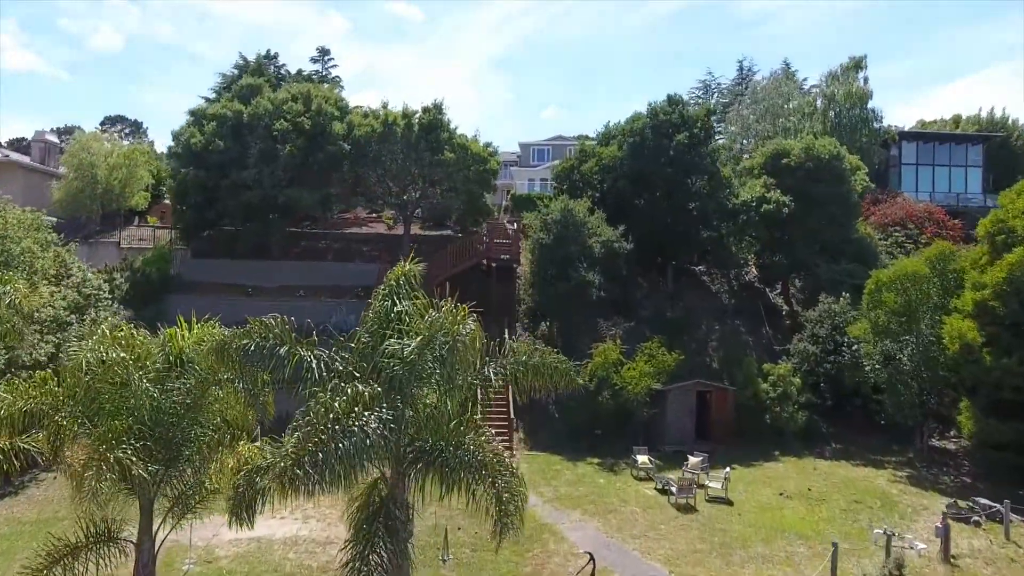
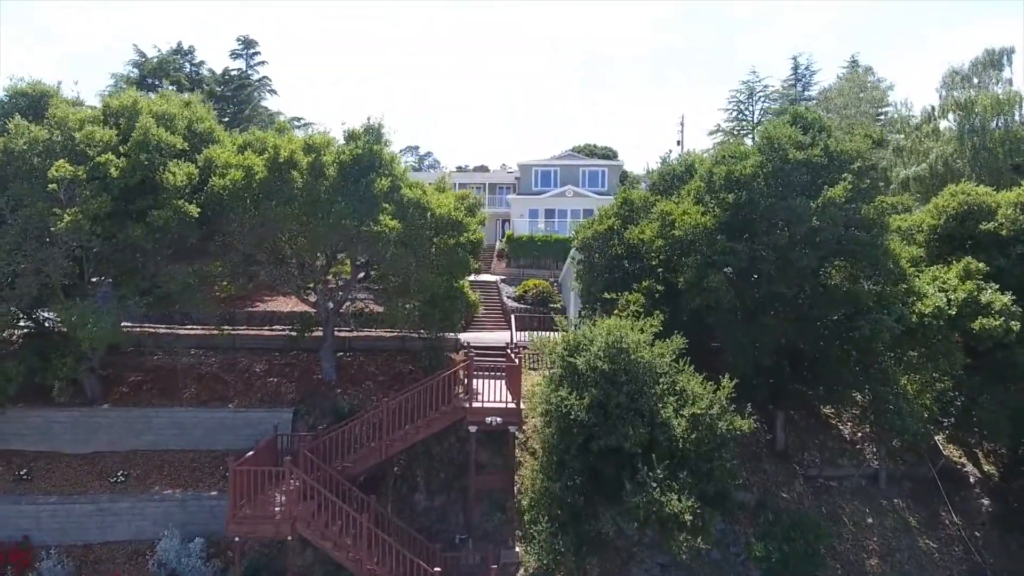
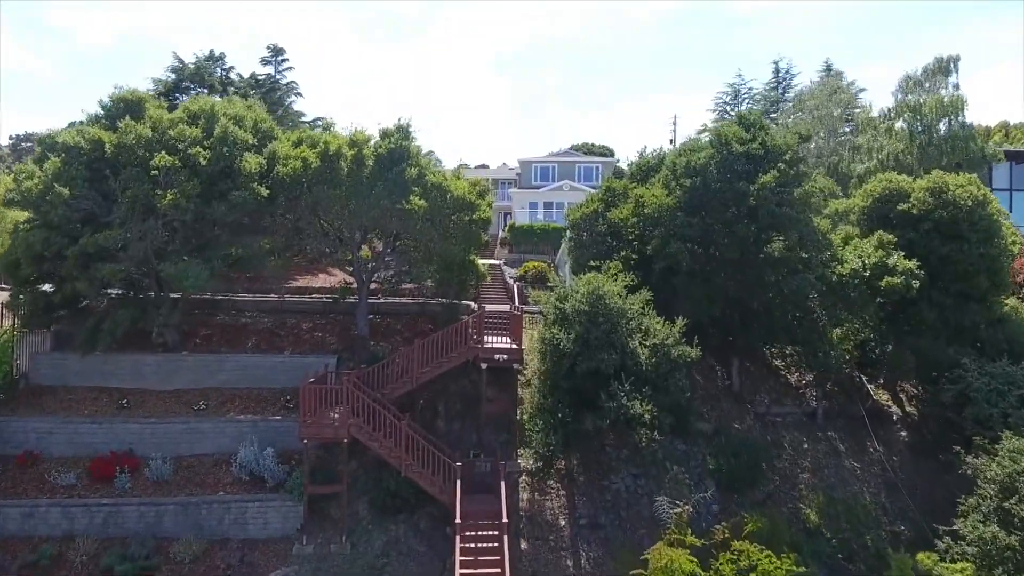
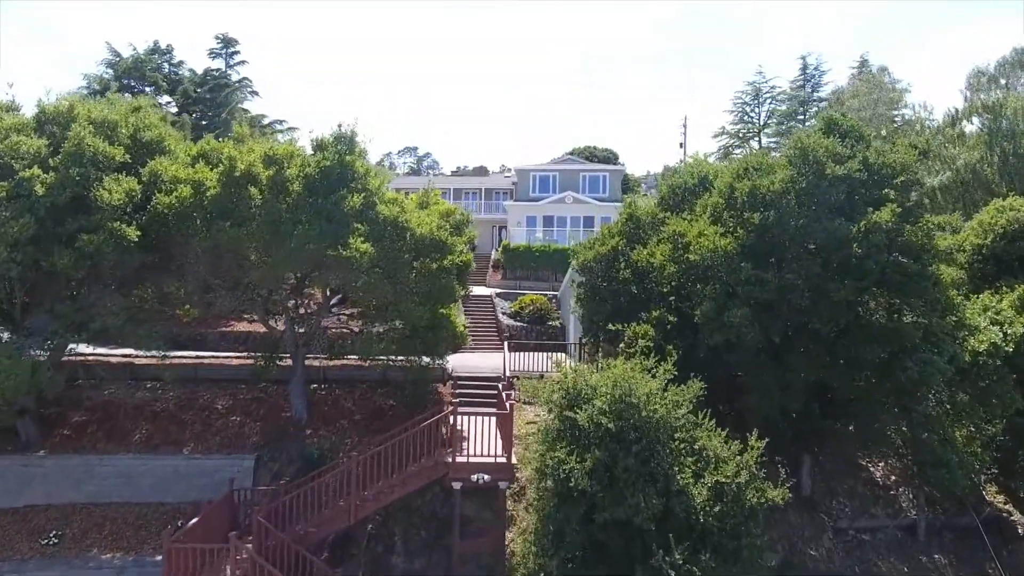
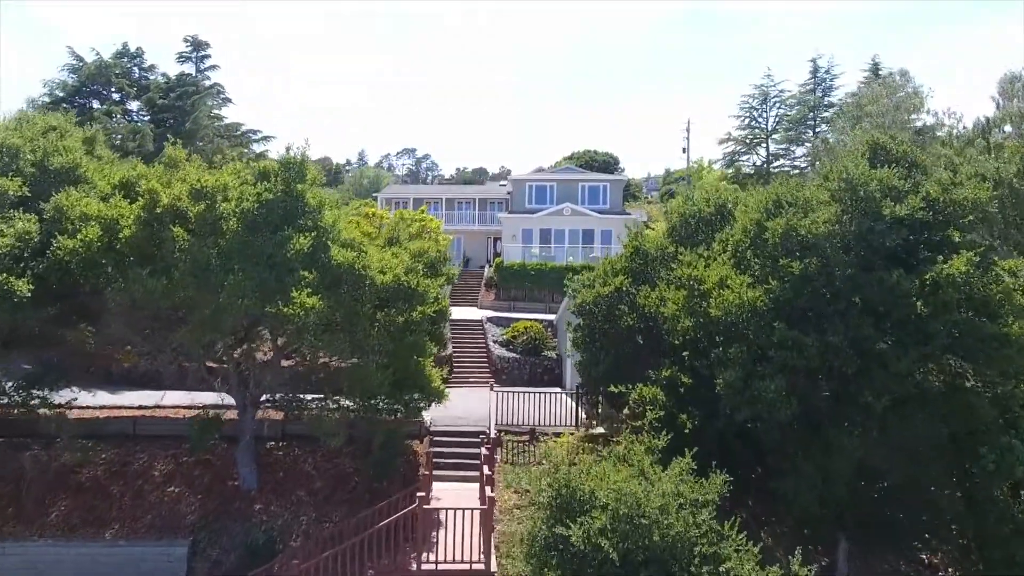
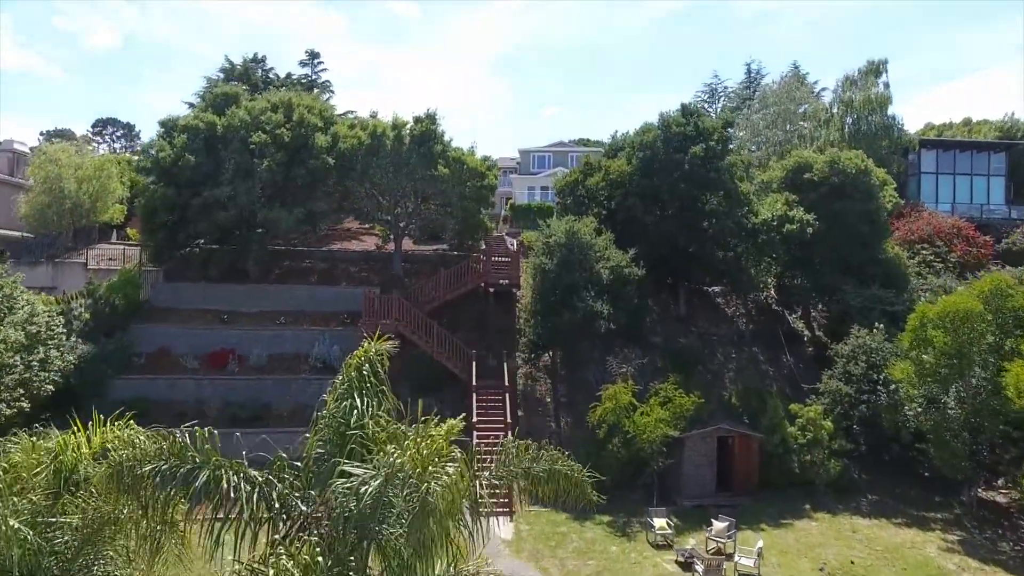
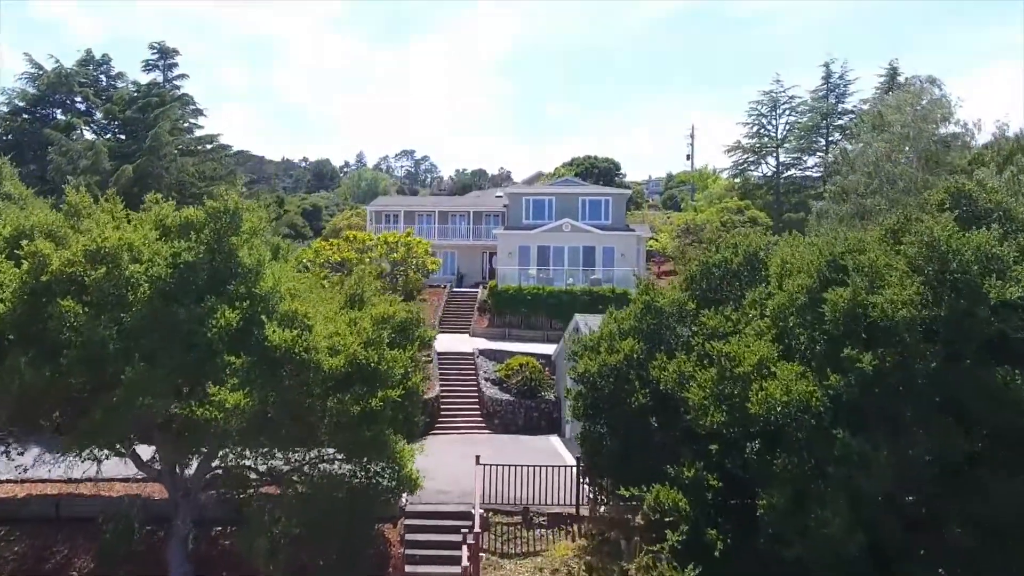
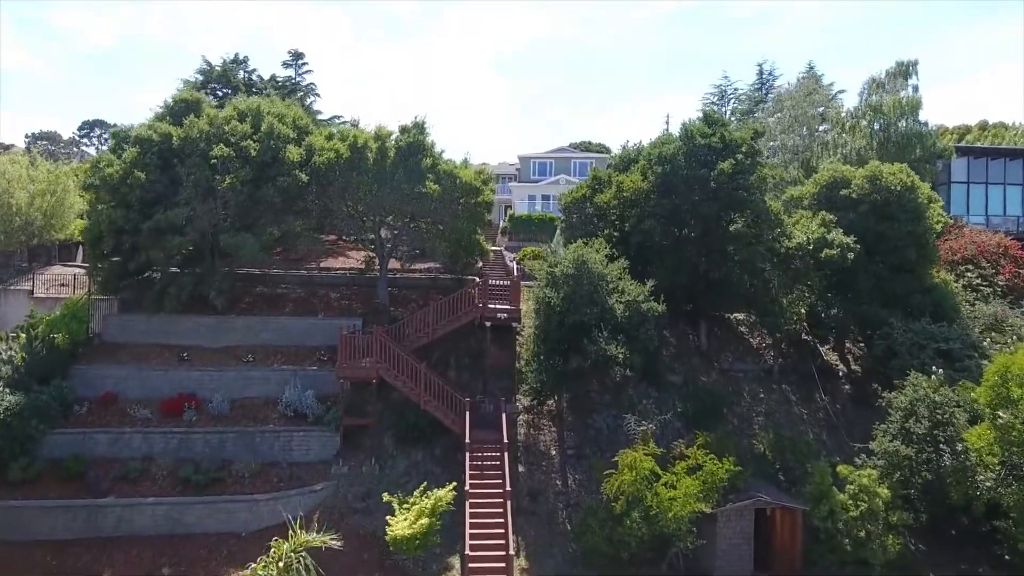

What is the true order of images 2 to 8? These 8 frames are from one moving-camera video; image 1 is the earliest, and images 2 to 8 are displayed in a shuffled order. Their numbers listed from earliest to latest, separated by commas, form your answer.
6, 8, 3, 2, 4, 5, 7
